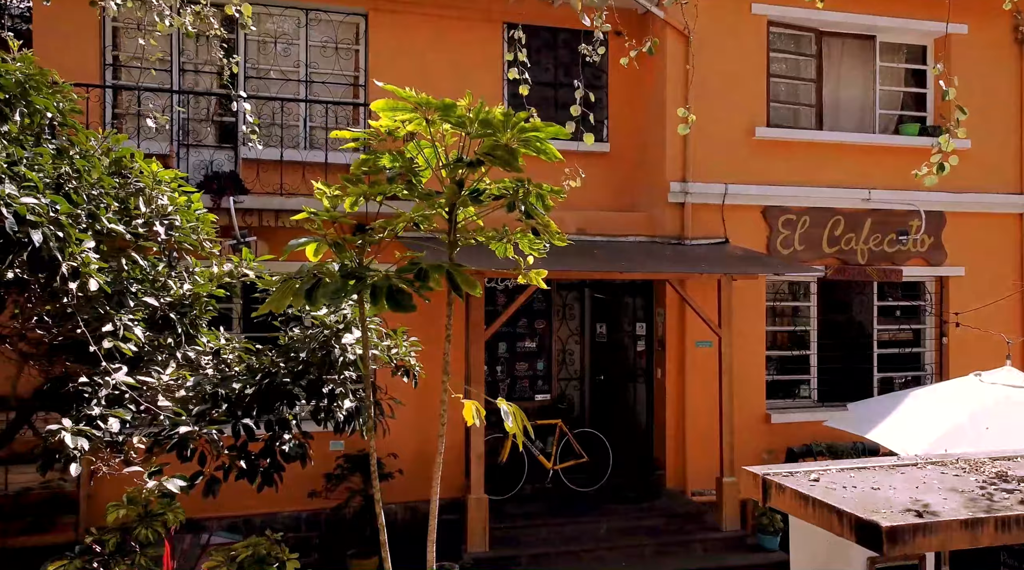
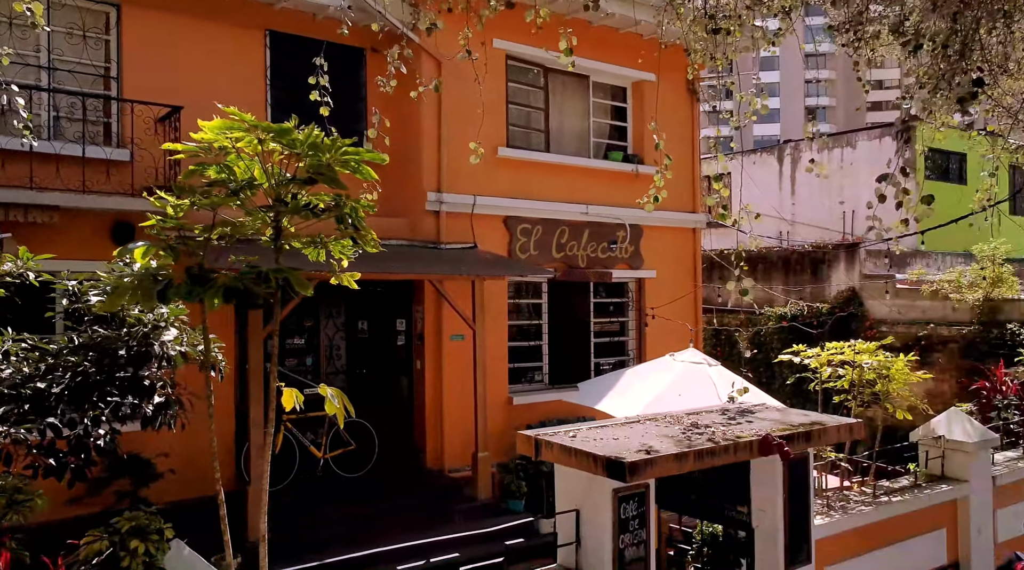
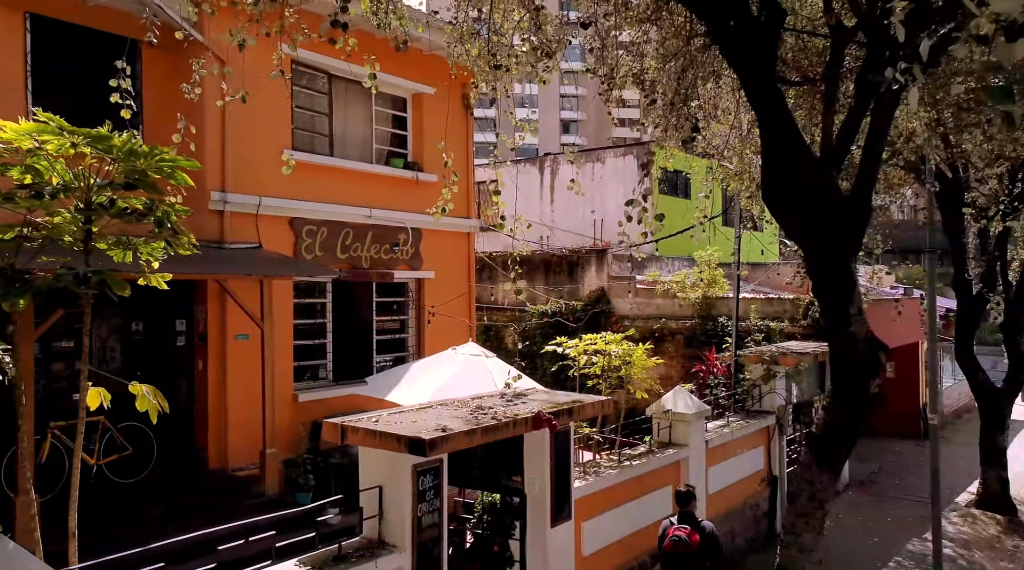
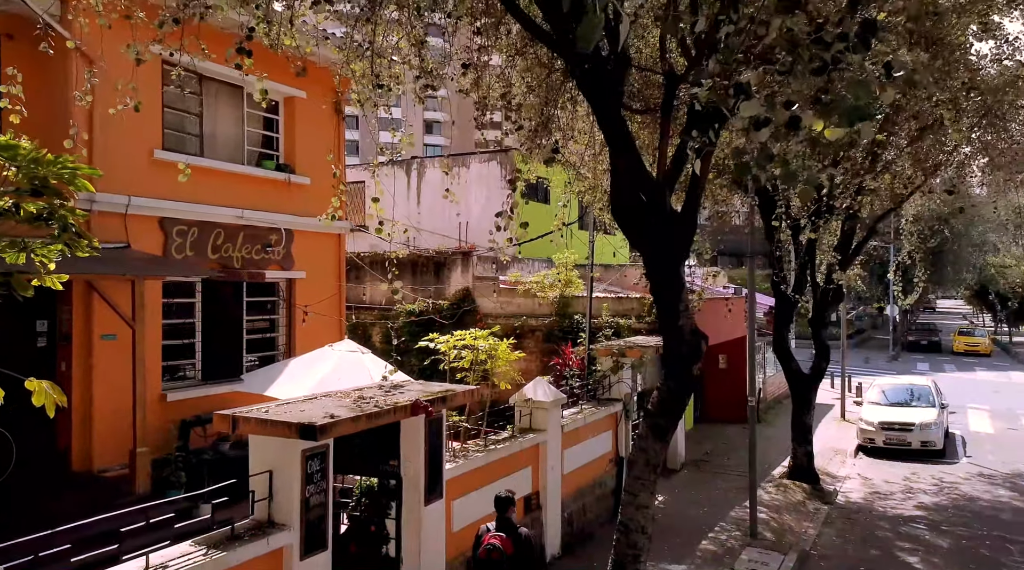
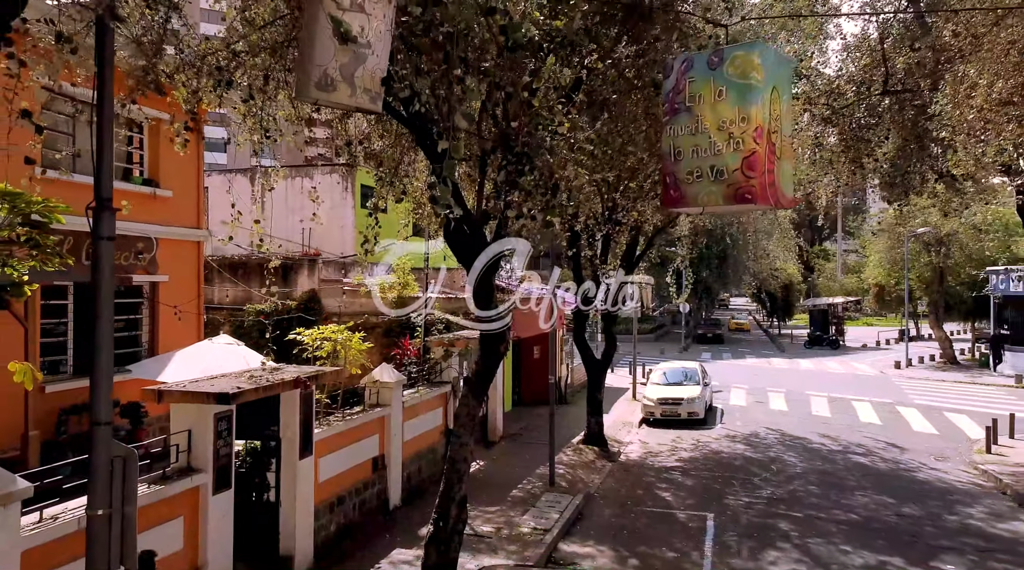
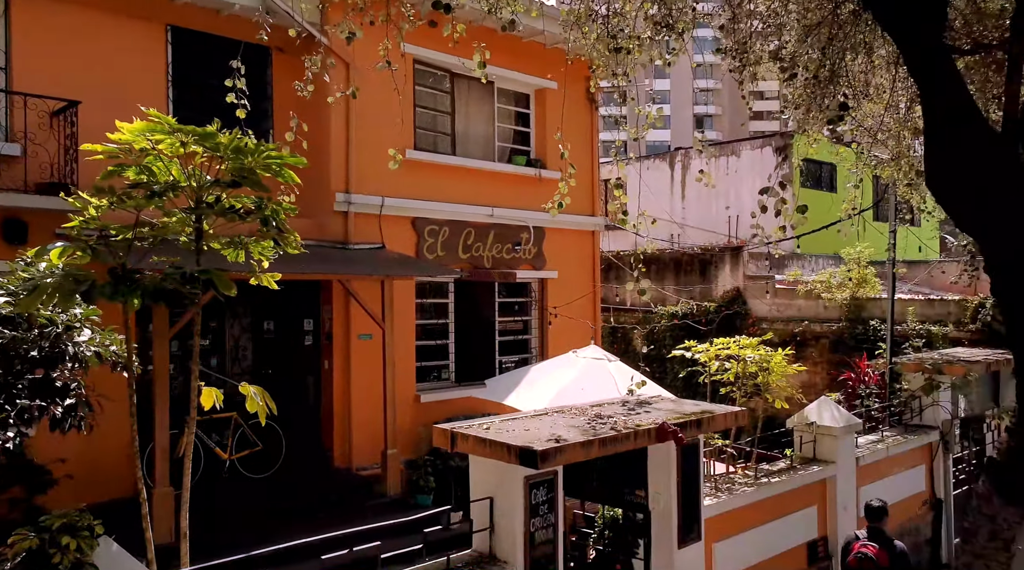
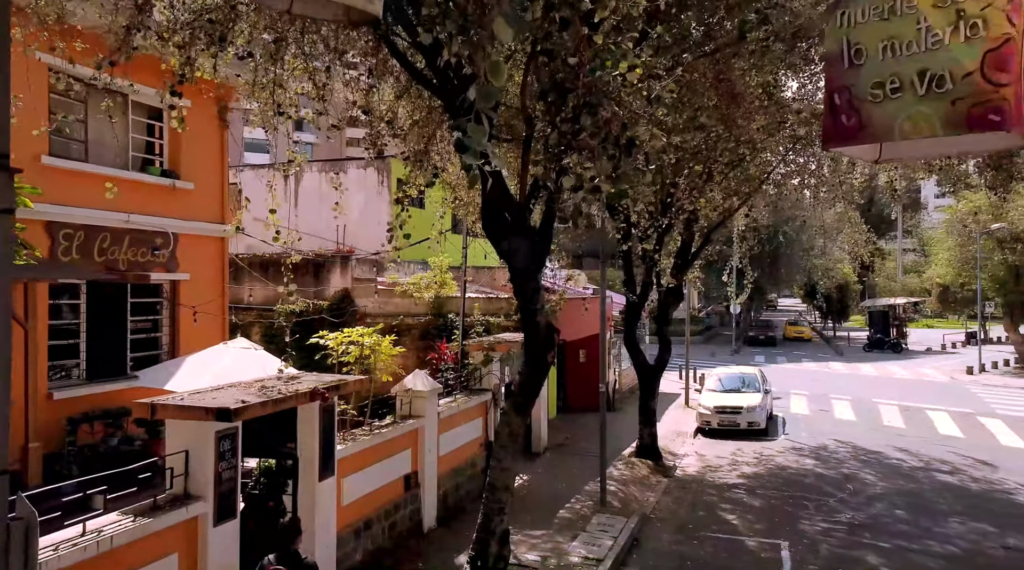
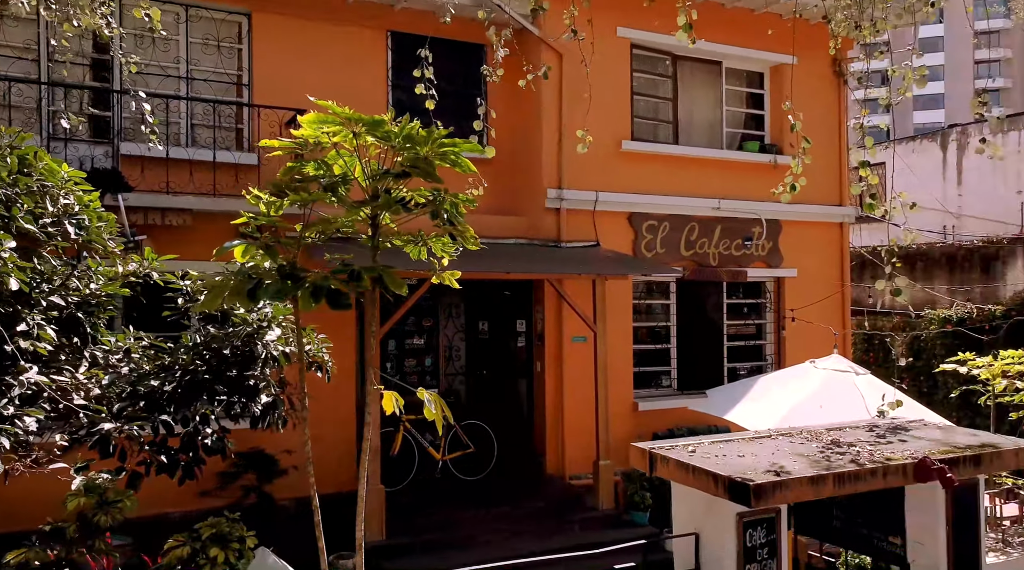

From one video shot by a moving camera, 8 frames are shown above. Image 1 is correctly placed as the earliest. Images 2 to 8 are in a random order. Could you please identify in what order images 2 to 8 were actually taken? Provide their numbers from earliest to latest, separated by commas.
8, 2, 6, 3, 4, 7, 5
